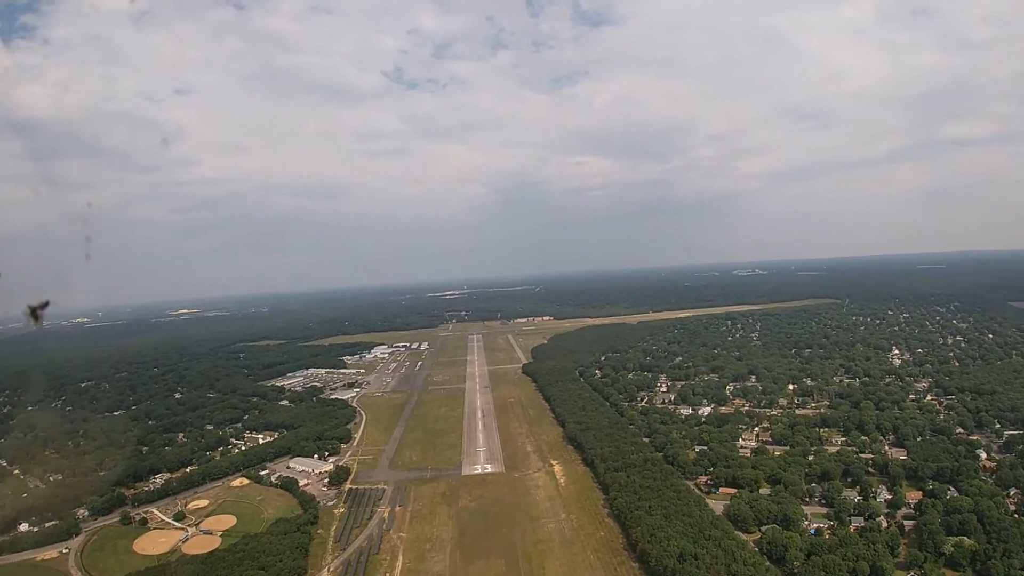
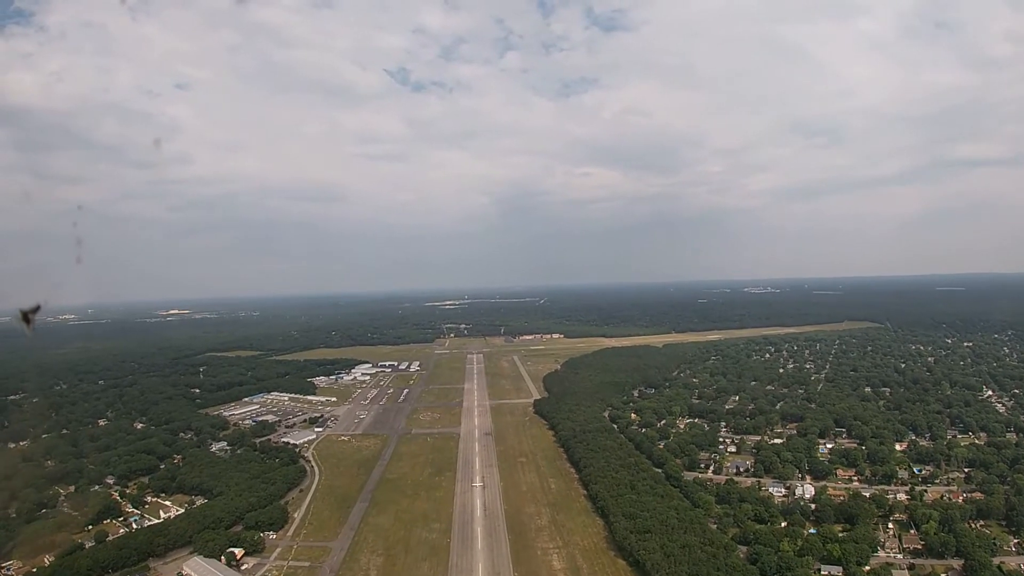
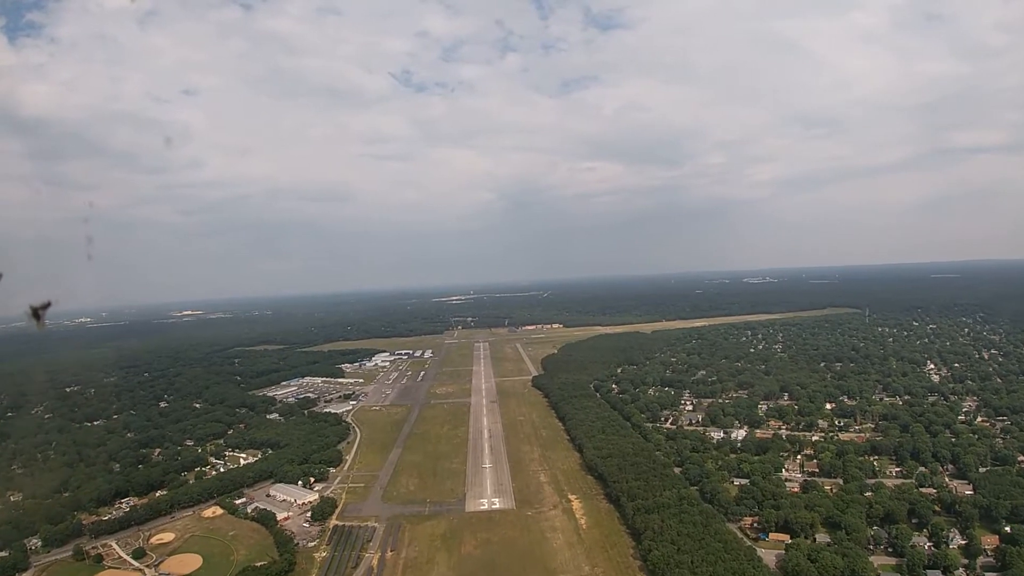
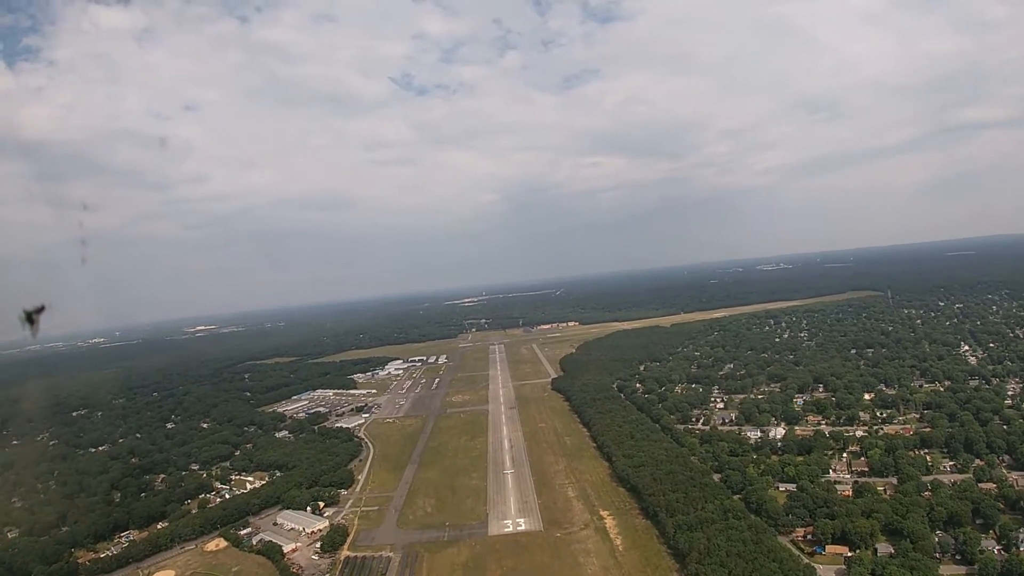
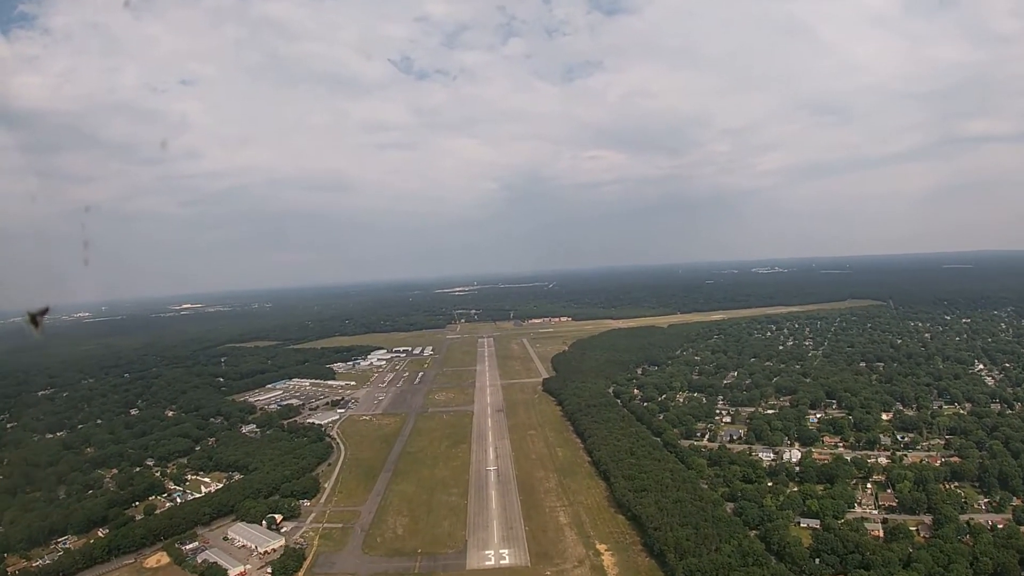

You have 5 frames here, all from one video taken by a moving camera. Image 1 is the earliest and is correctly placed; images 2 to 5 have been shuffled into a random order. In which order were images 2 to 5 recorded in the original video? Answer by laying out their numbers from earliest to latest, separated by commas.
3, 4, 5, 2
